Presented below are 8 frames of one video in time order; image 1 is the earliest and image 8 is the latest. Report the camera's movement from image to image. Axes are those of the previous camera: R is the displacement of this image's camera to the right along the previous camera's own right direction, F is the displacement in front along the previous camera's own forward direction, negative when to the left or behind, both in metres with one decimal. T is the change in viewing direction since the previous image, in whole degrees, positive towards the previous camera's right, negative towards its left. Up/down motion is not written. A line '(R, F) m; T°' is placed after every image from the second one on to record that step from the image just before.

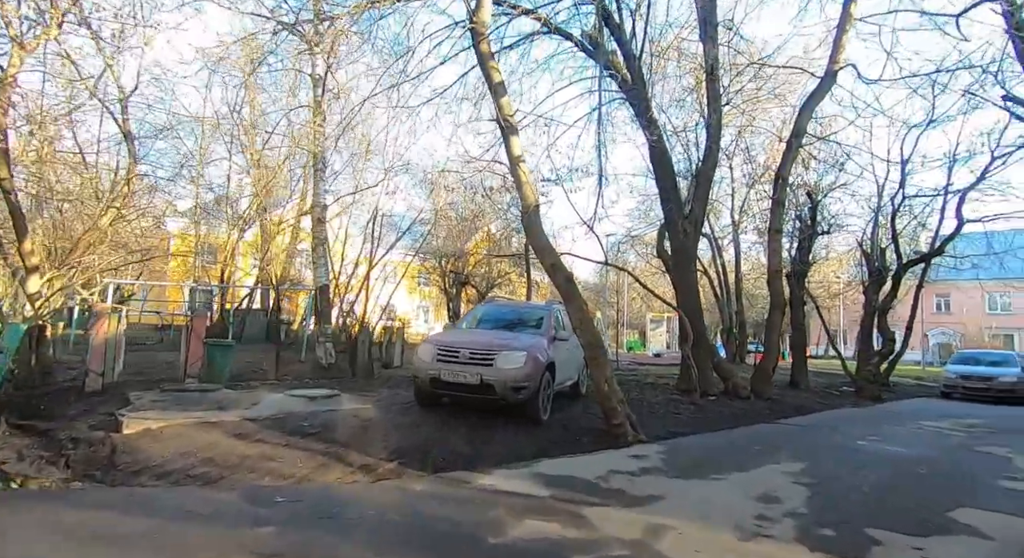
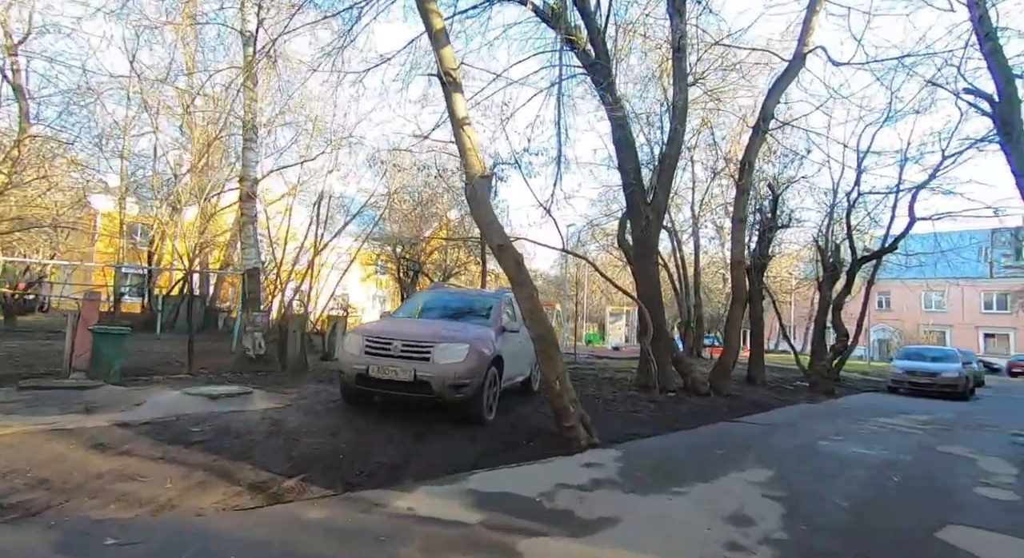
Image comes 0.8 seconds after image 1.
(+0.2, +0.7) m; +4°
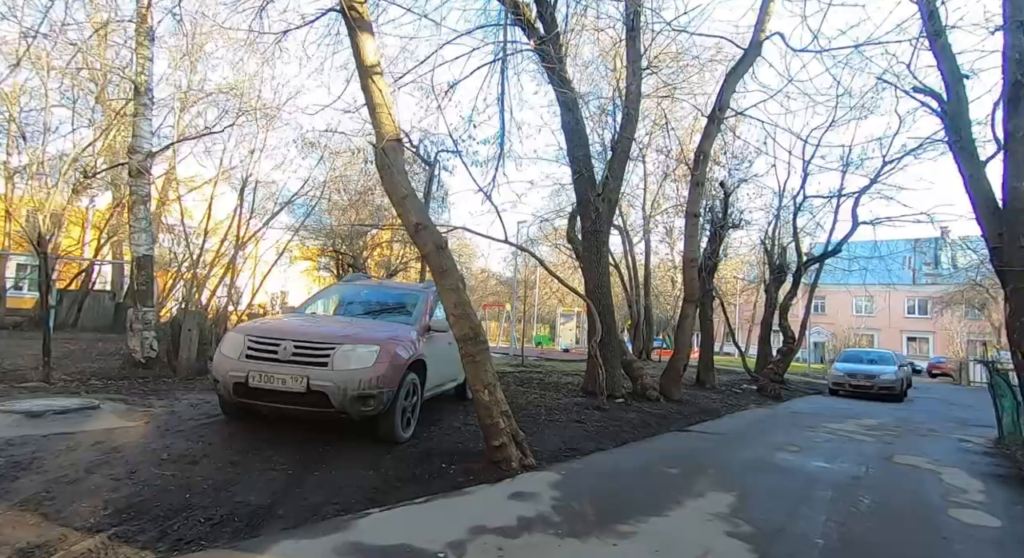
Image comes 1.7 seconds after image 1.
(+0.3, +0.9) m; +5°
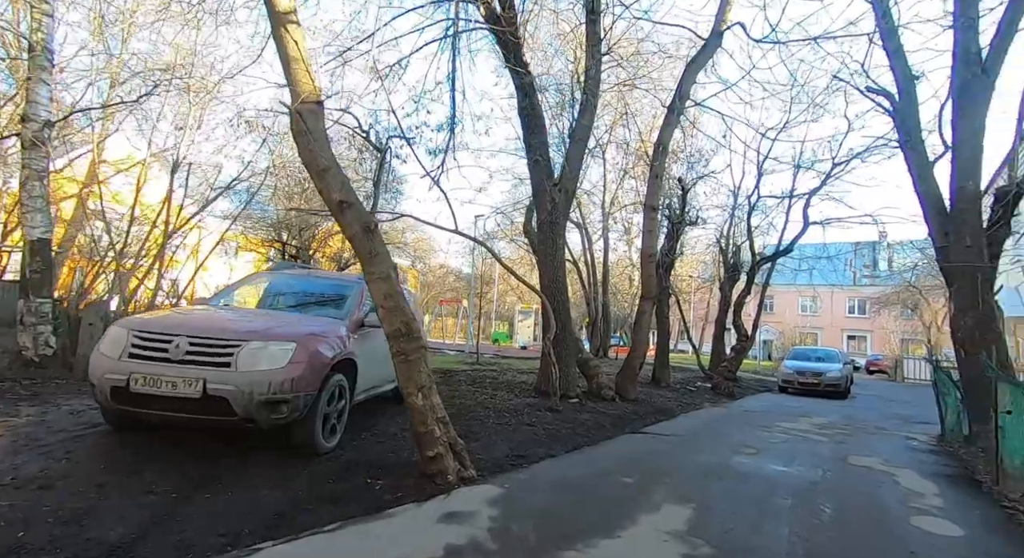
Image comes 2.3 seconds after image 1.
(+0.2, +0.5) m; +4°
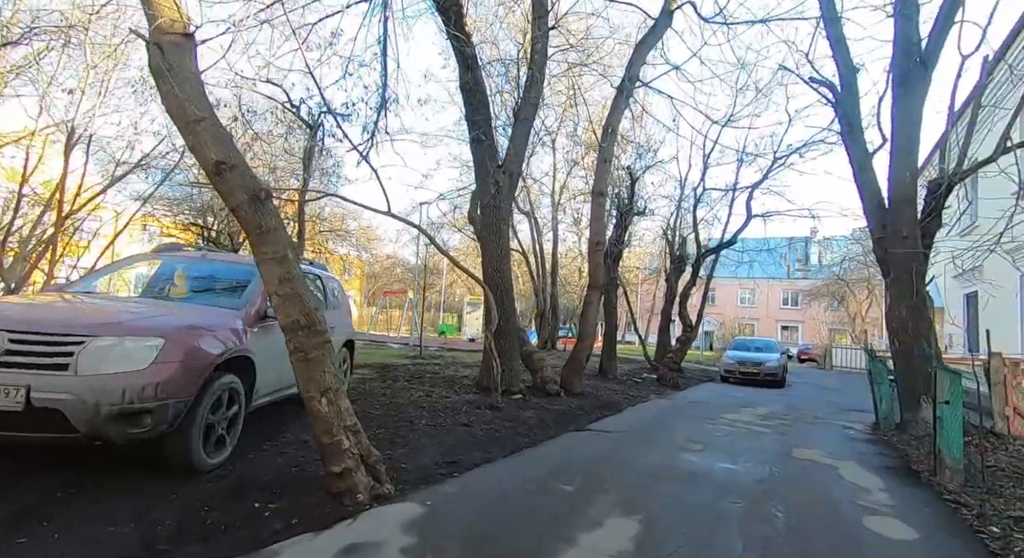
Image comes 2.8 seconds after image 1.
(+0.2, +0.5) m; +5°
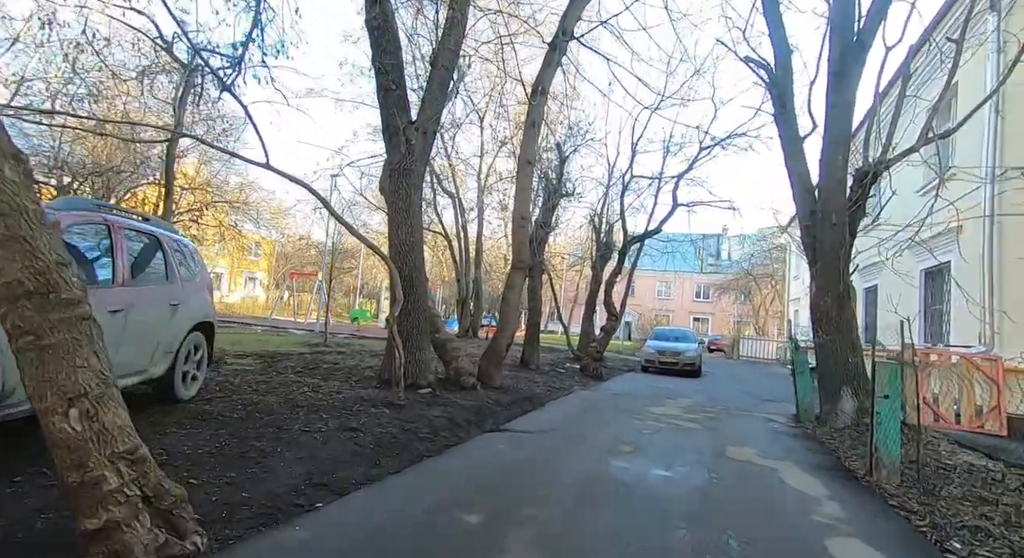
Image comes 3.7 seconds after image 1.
(+0.2, +1.0) m; +8°
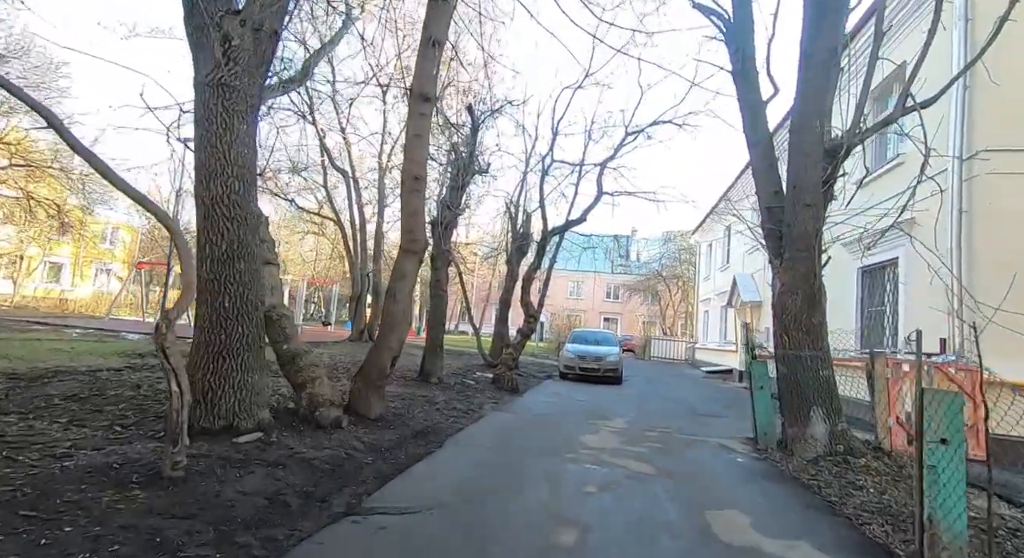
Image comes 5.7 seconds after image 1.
(+0.3, +2.4) m; +10°
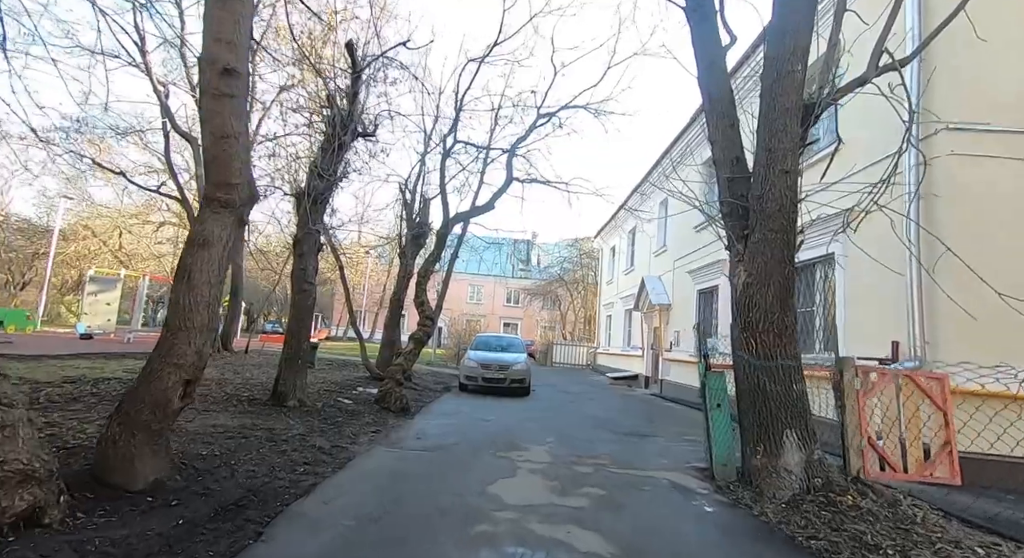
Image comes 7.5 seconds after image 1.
(+0.1, +2.2) m; +11°
